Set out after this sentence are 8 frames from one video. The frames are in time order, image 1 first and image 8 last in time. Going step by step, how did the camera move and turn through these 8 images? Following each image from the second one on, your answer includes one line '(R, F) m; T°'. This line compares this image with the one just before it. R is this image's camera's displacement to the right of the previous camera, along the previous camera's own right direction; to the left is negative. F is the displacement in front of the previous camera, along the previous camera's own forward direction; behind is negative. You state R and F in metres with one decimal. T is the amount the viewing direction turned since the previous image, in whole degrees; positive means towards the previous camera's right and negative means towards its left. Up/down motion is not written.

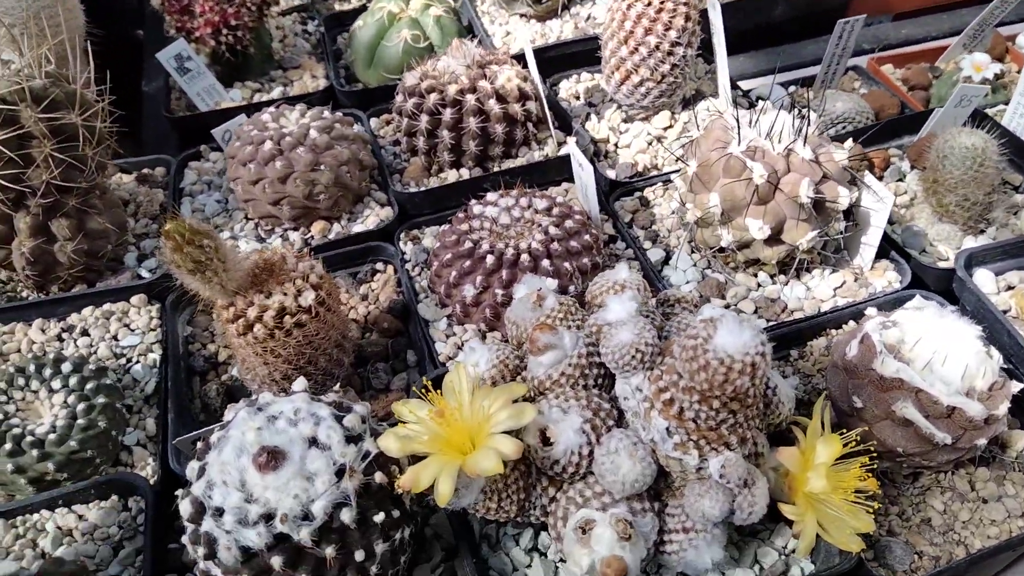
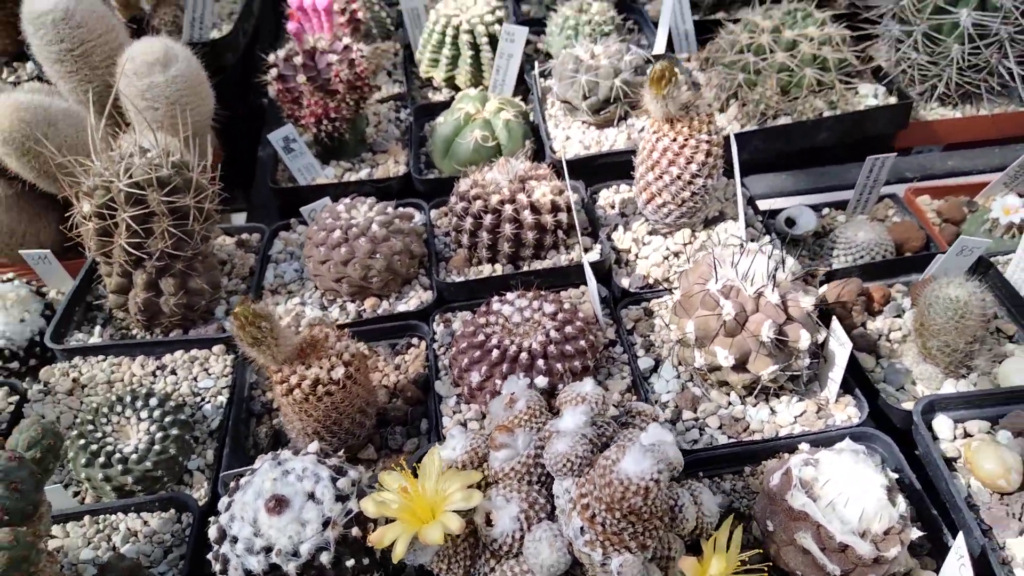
(+0.2, -0.2) m; -8°
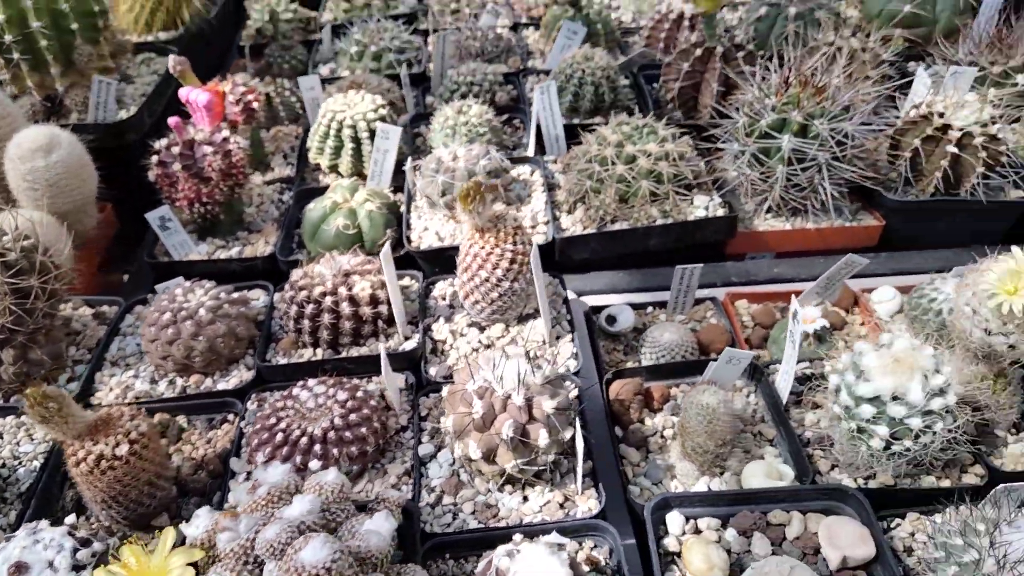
(+0.4, -0.2) m; 0°
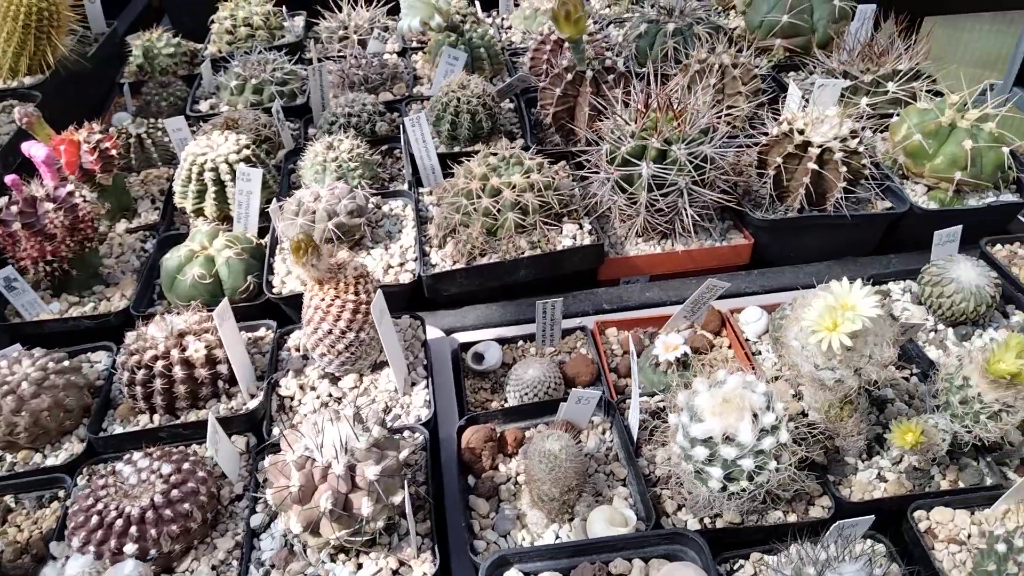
(+0.3, 0.0) m; +2°
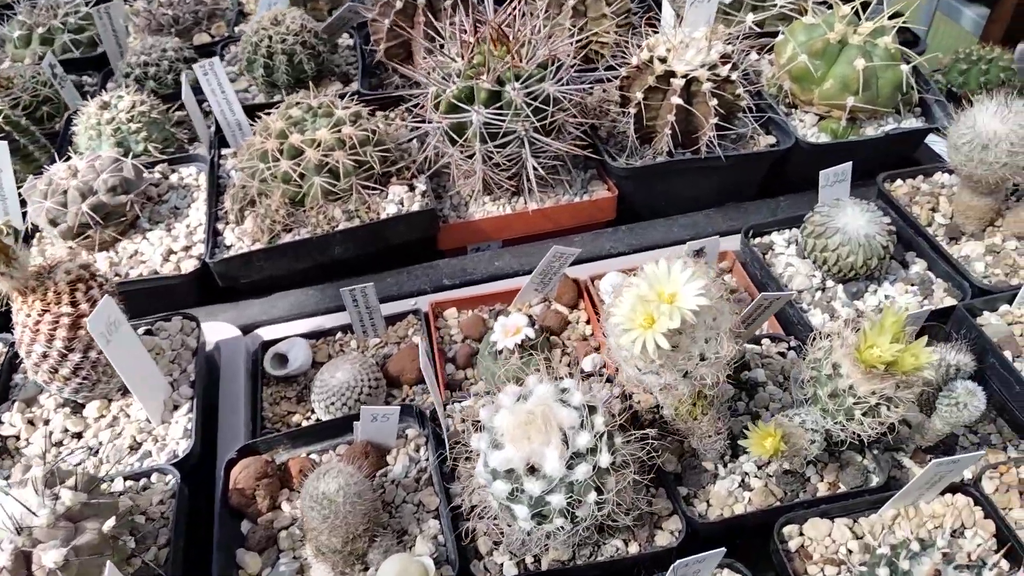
(+0.3, +0.4) m; +3°
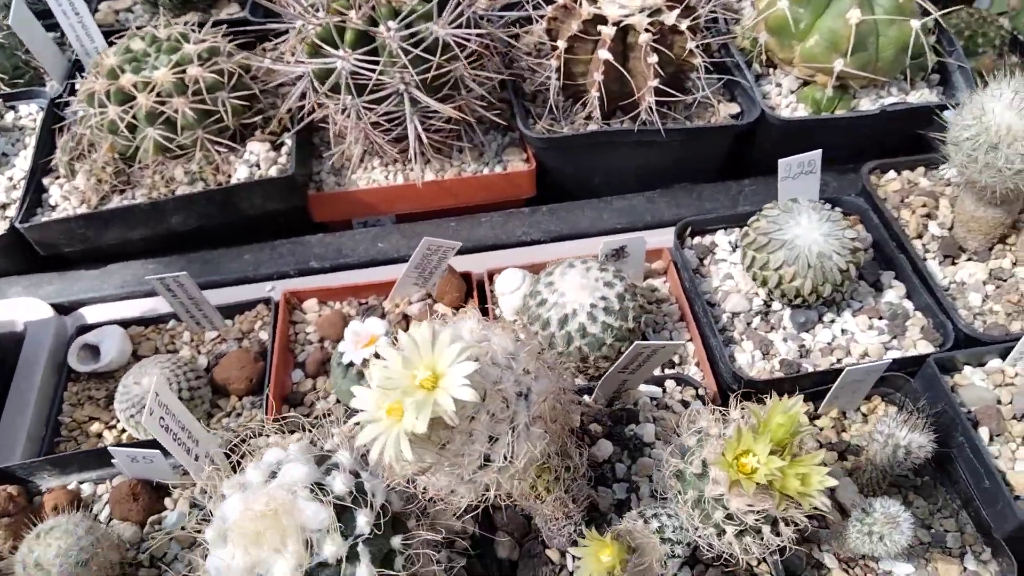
(+0.3, +0.4) m; -3°
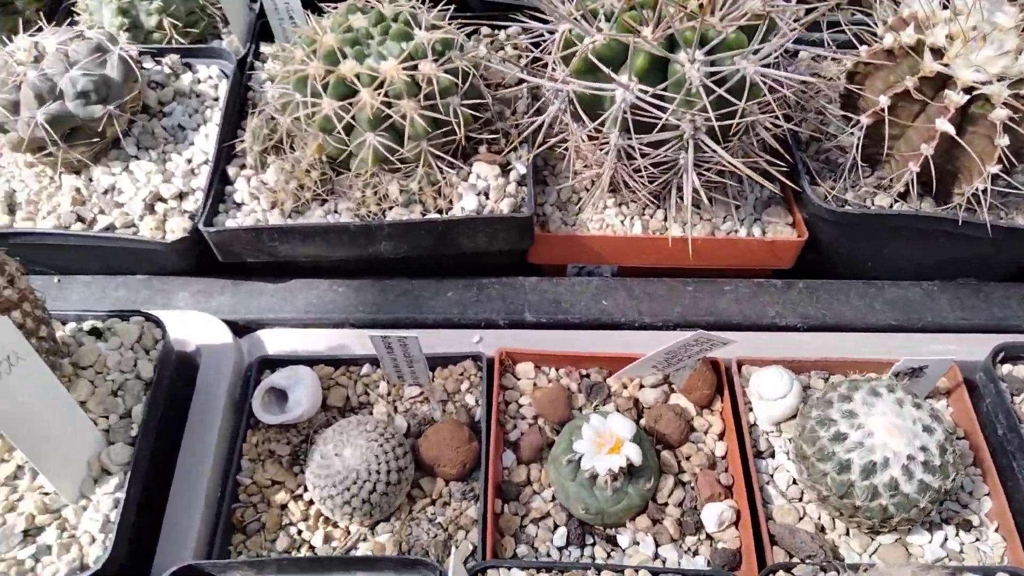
(-0.4, +0.2) m; -2°
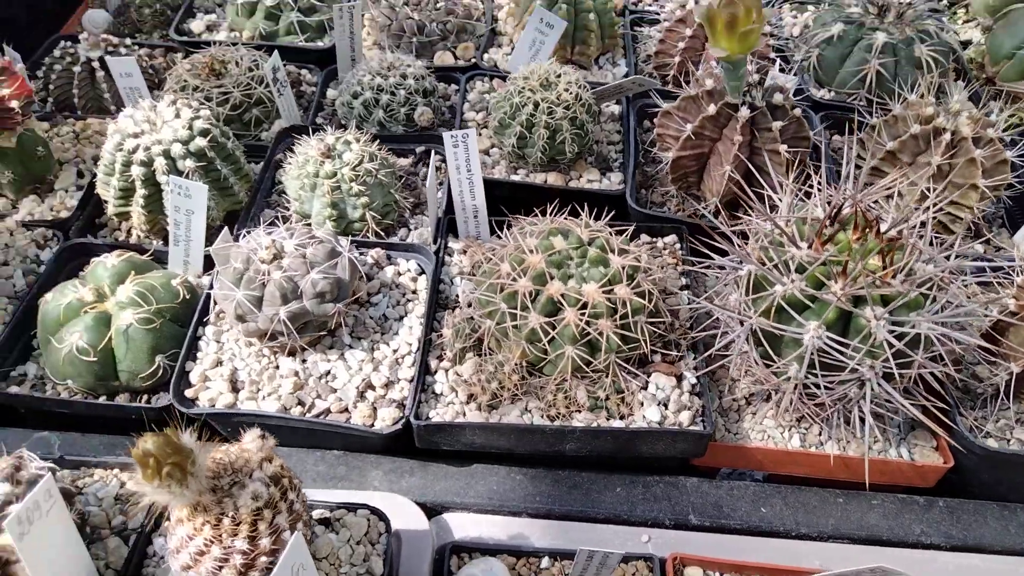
(-0.3, -0.1) m; -1°
